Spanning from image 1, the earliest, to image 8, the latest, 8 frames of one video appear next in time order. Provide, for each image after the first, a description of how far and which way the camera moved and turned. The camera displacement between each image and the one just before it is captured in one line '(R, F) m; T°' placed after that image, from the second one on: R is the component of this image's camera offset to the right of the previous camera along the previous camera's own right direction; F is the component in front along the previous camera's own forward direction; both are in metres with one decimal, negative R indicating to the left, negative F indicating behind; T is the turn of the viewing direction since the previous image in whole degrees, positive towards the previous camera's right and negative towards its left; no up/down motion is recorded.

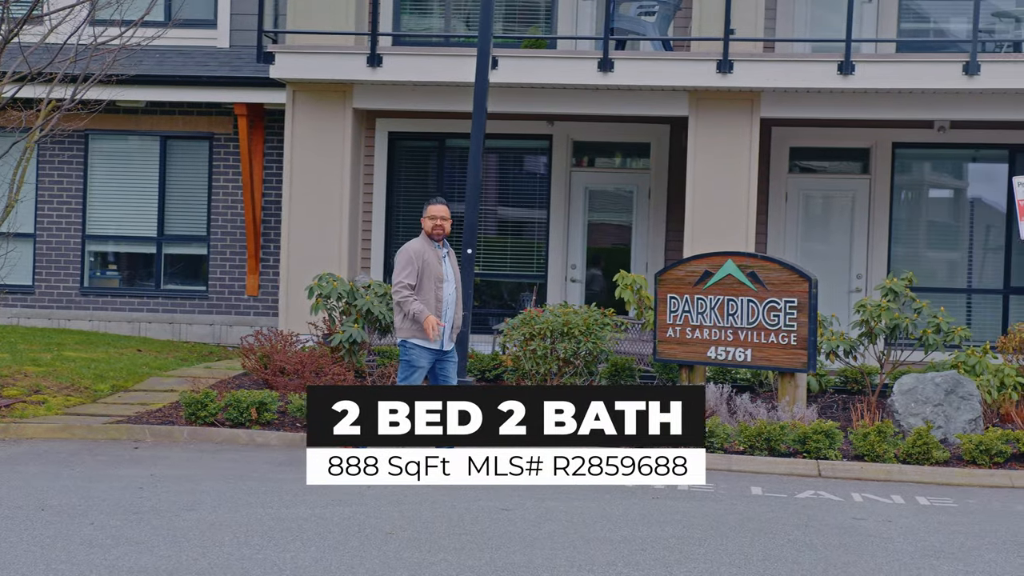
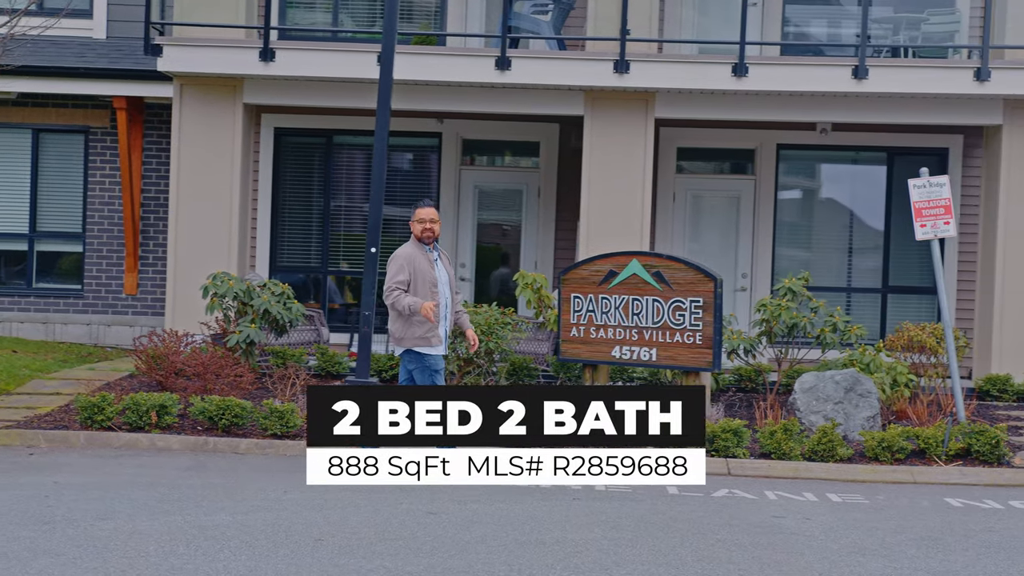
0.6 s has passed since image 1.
(-0.3, +0.1) m; +6°
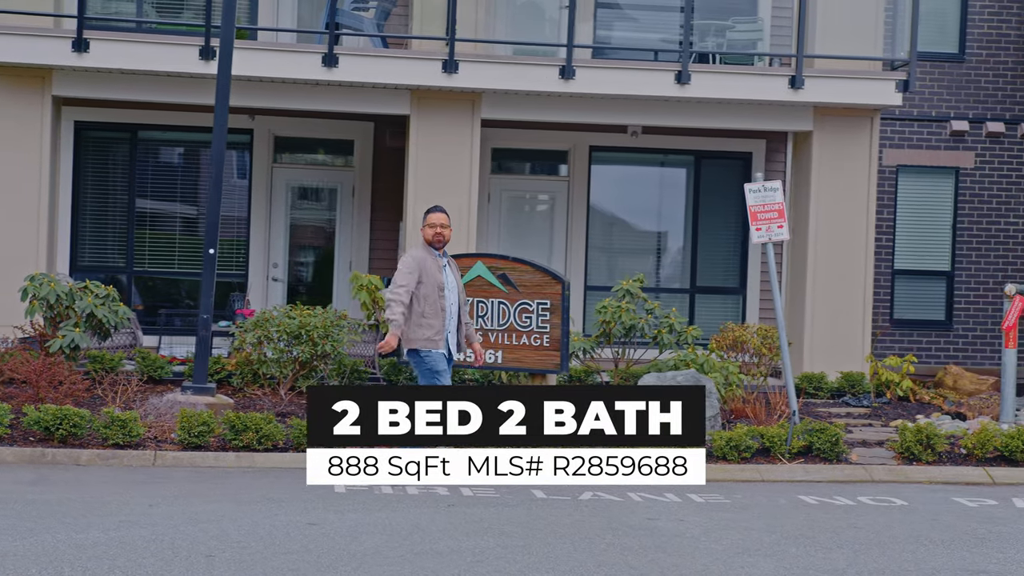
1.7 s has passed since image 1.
(-0.6, +0.2) m; +9°
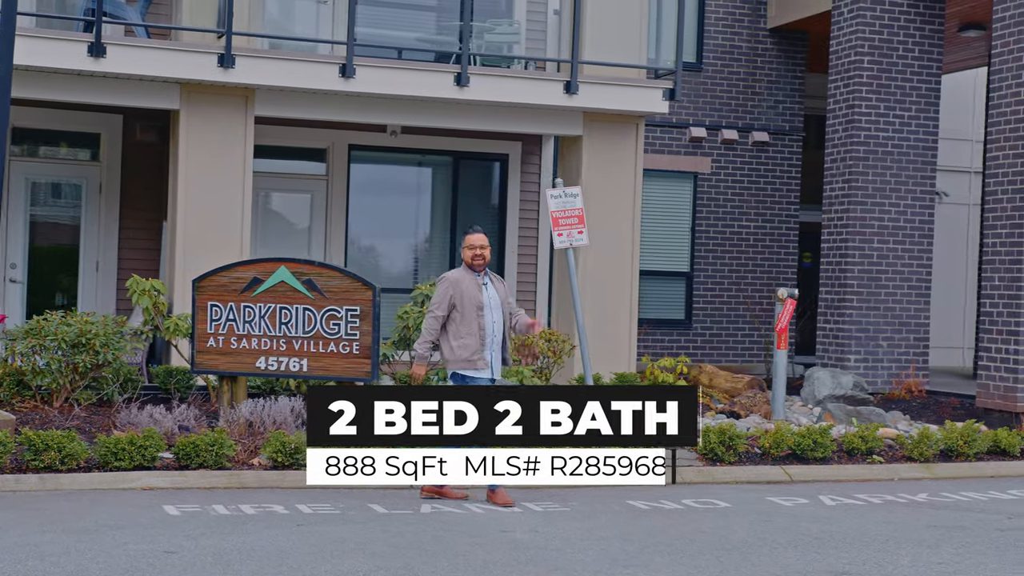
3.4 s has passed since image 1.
(-0.9, +0.3) m; +13°
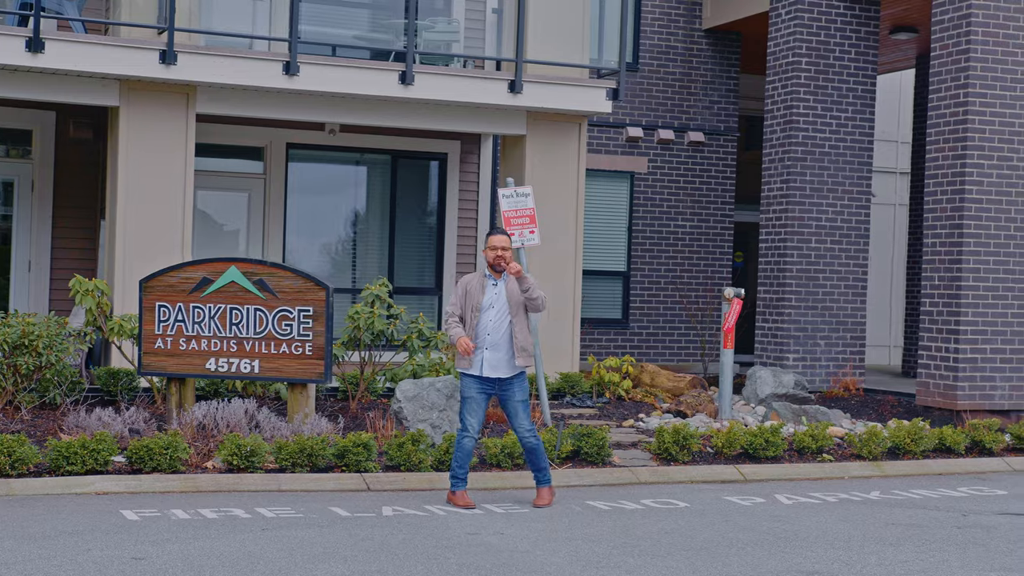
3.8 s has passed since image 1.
(-0.3, +0.1) m; +3°
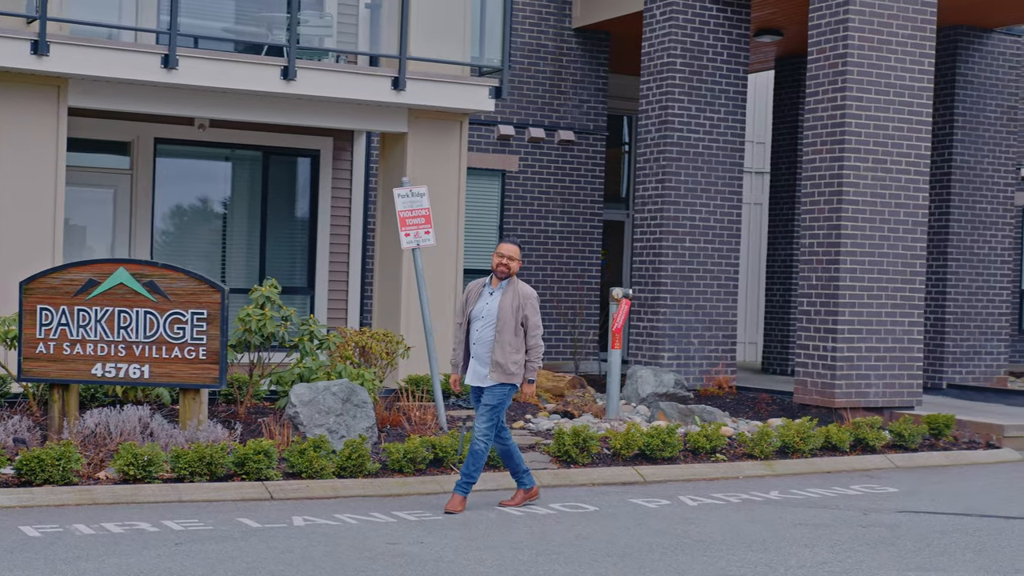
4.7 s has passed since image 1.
(-0.4, +0.1) m; +6°
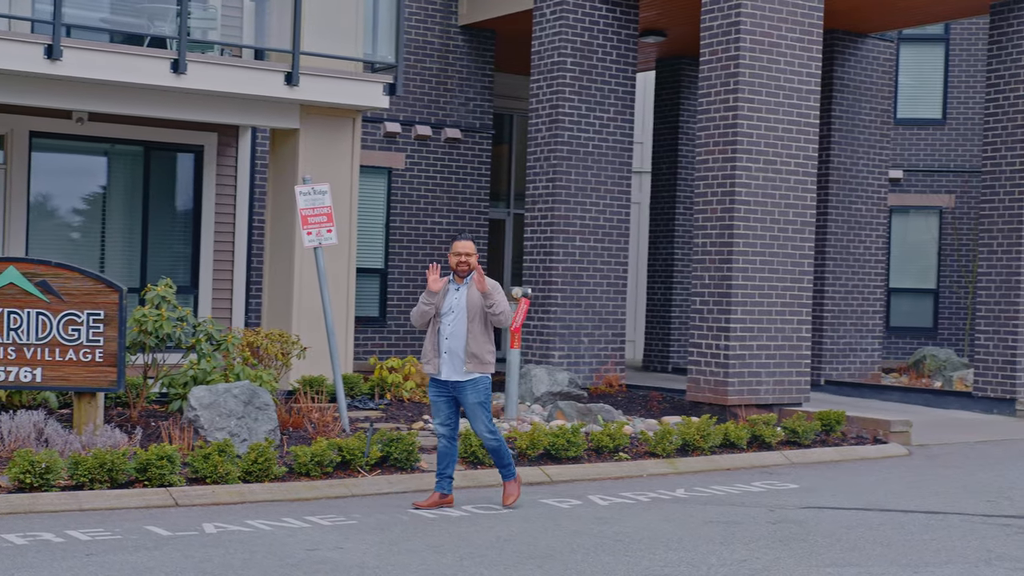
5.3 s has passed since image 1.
(-0.3, +0.1) m; +5°
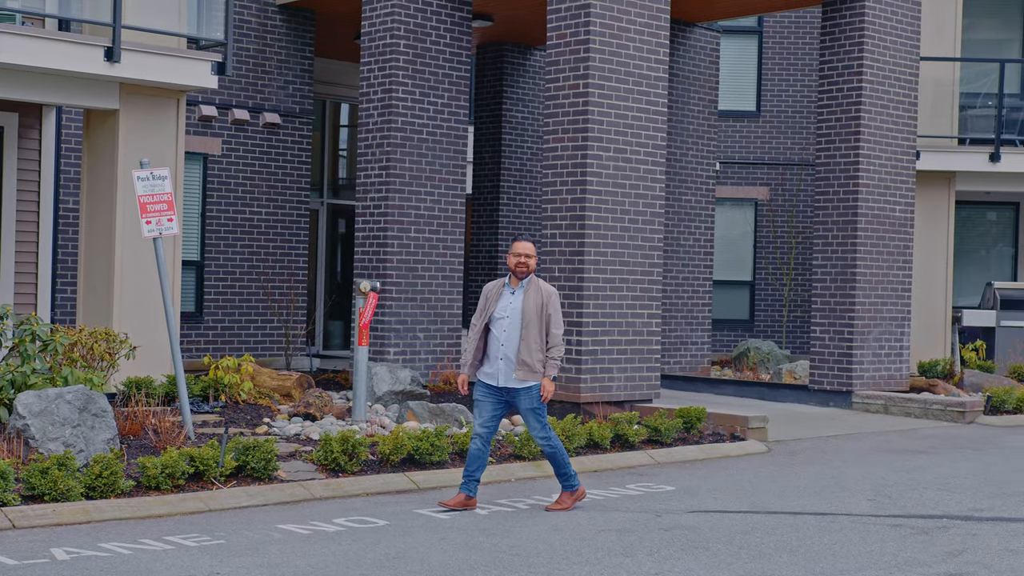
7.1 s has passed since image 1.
(-0.5, +0.7) m; +9°
